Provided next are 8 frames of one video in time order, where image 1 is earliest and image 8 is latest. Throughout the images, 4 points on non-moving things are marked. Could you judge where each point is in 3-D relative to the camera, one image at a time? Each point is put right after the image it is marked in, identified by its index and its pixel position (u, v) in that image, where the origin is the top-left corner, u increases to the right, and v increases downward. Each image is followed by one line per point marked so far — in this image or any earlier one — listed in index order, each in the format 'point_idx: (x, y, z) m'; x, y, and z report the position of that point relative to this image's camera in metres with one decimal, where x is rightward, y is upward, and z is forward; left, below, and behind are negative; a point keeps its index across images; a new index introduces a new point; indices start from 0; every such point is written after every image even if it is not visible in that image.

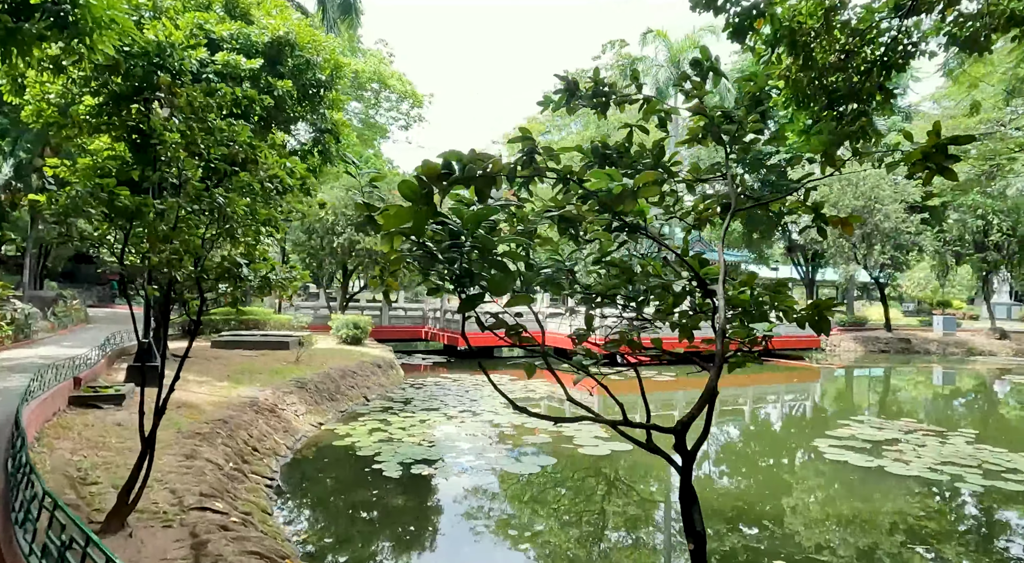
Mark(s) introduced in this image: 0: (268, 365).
0: (-3.8, -1.5, +11.3) m
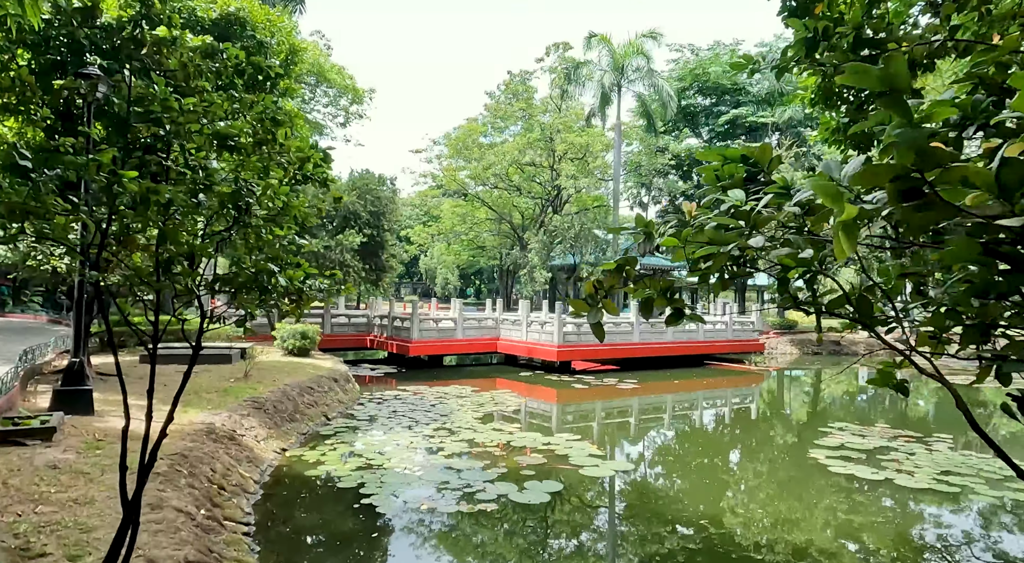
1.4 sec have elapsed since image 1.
0: (-4.2, -1.6, +10.1) m
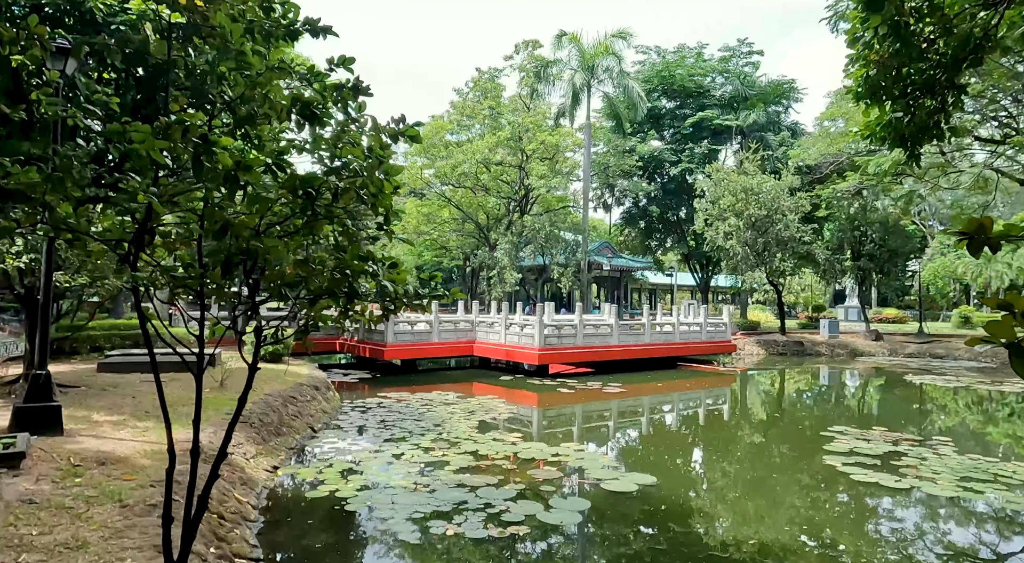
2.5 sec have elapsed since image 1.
0: (-4.2, -1.6, +9.3) m
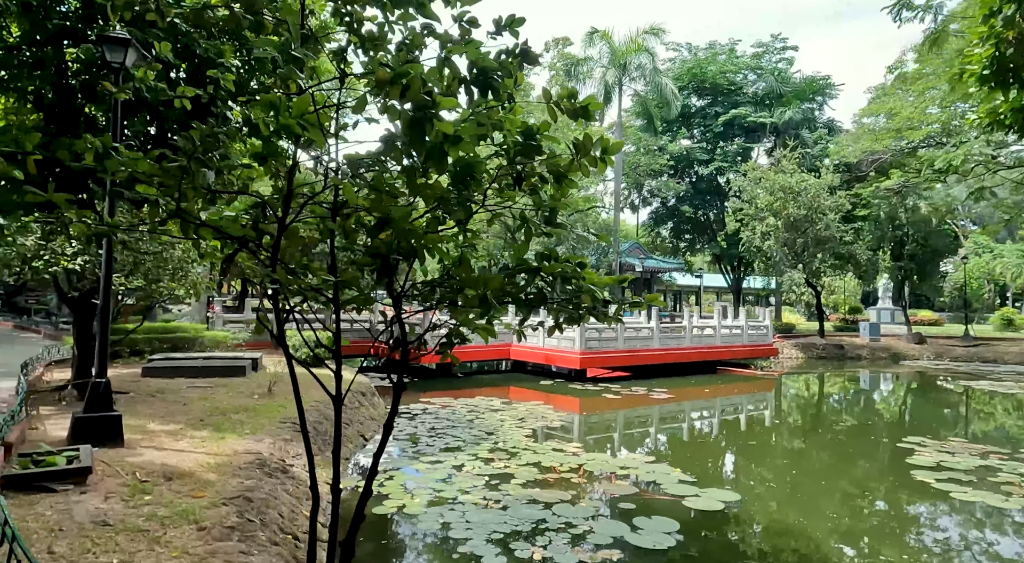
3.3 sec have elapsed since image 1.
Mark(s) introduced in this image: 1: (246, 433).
0: (-3.5, -1.6, +9.0) m
1: (-2.8, -1.6, +7.4) m
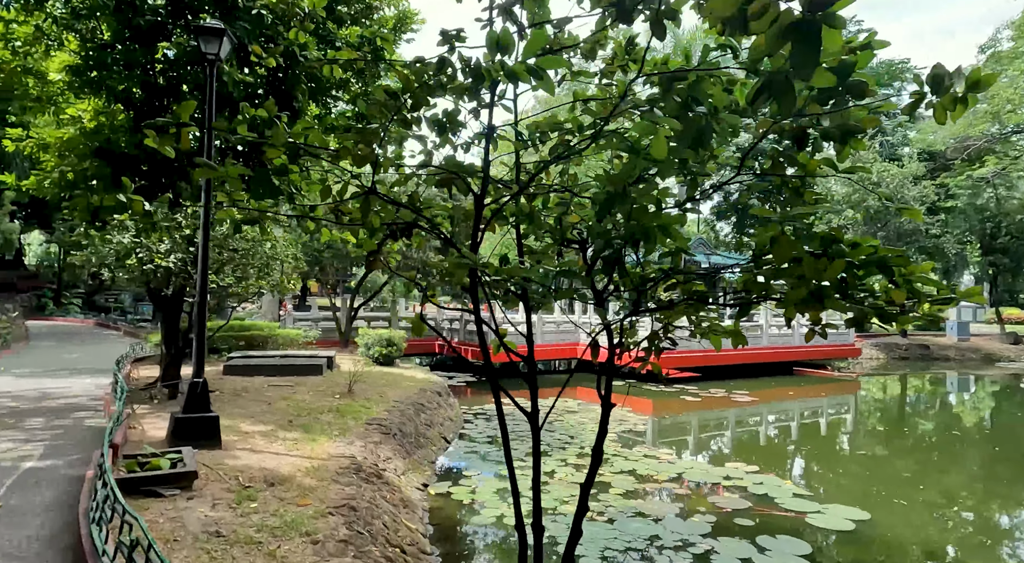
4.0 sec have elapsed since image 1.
0: (-2.4, -1.6, +8.9) m
1: (-1.8, -1.6, +7.3) m
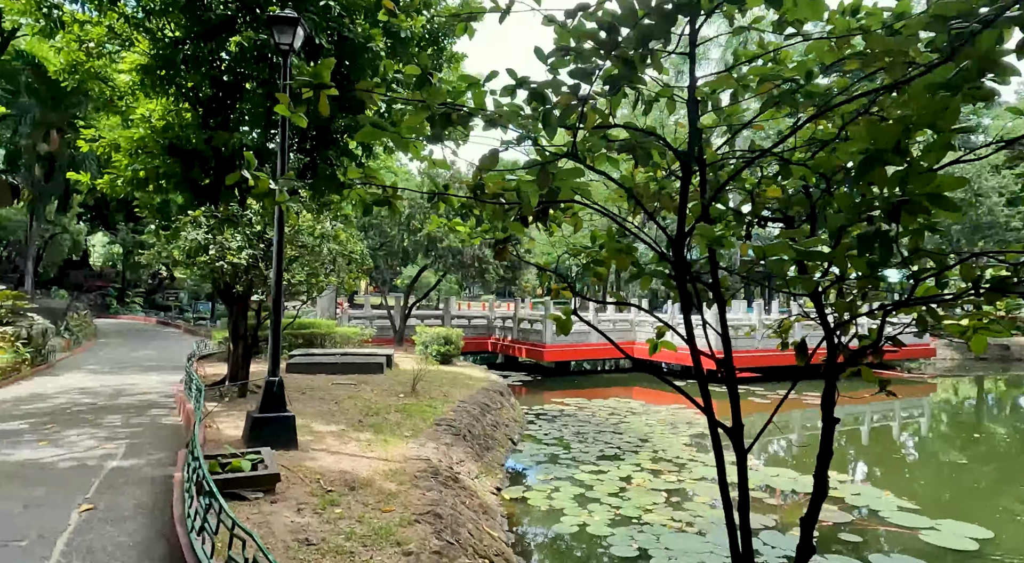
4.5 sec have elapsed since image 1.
0: (-1.5, -1.6, +8.8) m
1: (-1.1, -1.6, +7.1) m
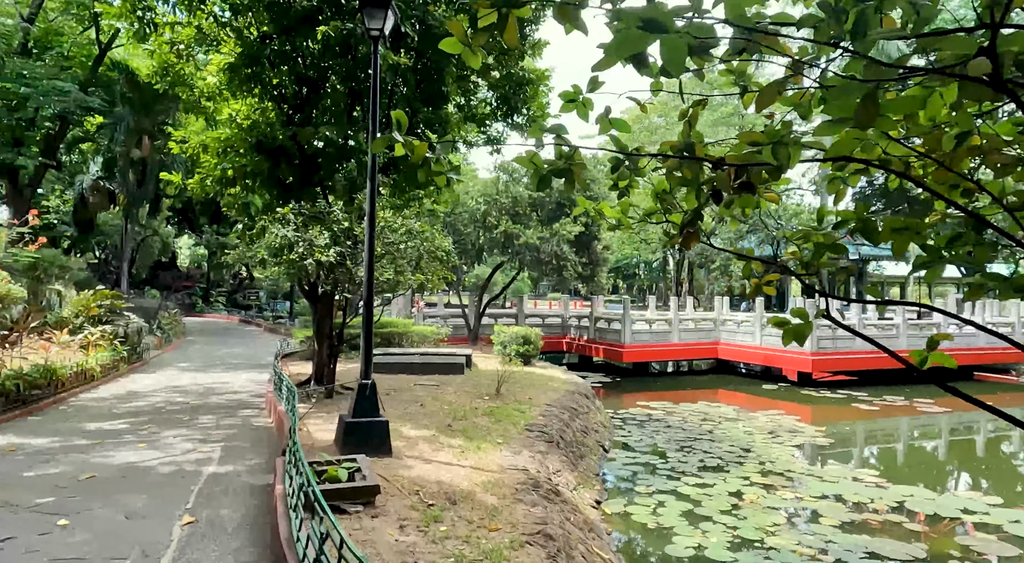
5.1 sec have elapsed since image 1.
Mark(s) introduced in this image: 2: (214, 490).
0: (-0.4, -1.5, +8.4) m
1: (-0.1, -1.5, +6.7) m
2: (-2.0, -1.4, +4.7) m
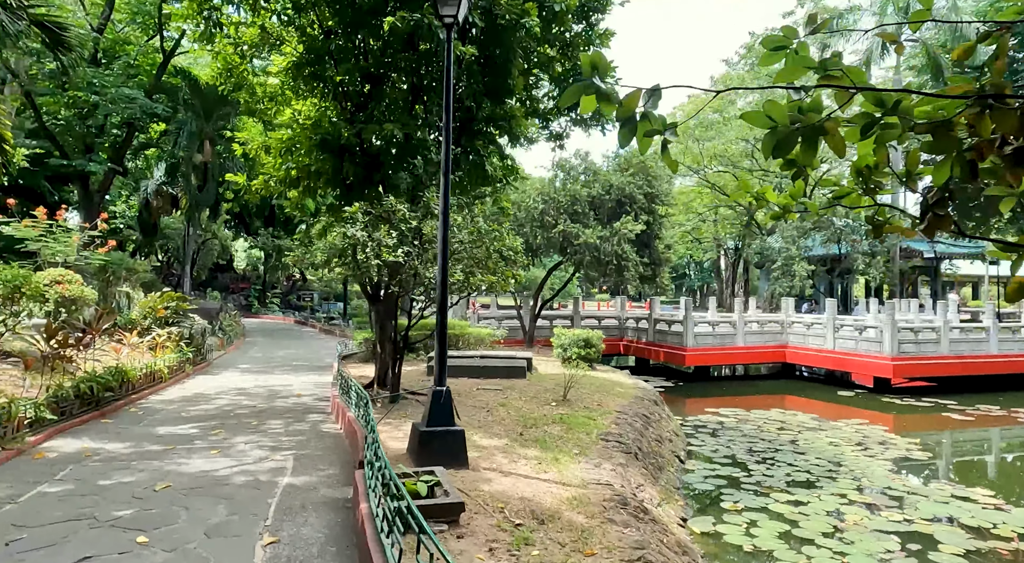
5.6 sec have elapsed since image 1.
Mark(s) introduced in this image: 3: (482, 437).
0: (+0.4, -1.6, +8.1) m
1: (+0.6, -1.5, +6.4) m
2: (-1.4, -1.4, +4.4) m
3: (-0.3, -1.4, +6.4) m
